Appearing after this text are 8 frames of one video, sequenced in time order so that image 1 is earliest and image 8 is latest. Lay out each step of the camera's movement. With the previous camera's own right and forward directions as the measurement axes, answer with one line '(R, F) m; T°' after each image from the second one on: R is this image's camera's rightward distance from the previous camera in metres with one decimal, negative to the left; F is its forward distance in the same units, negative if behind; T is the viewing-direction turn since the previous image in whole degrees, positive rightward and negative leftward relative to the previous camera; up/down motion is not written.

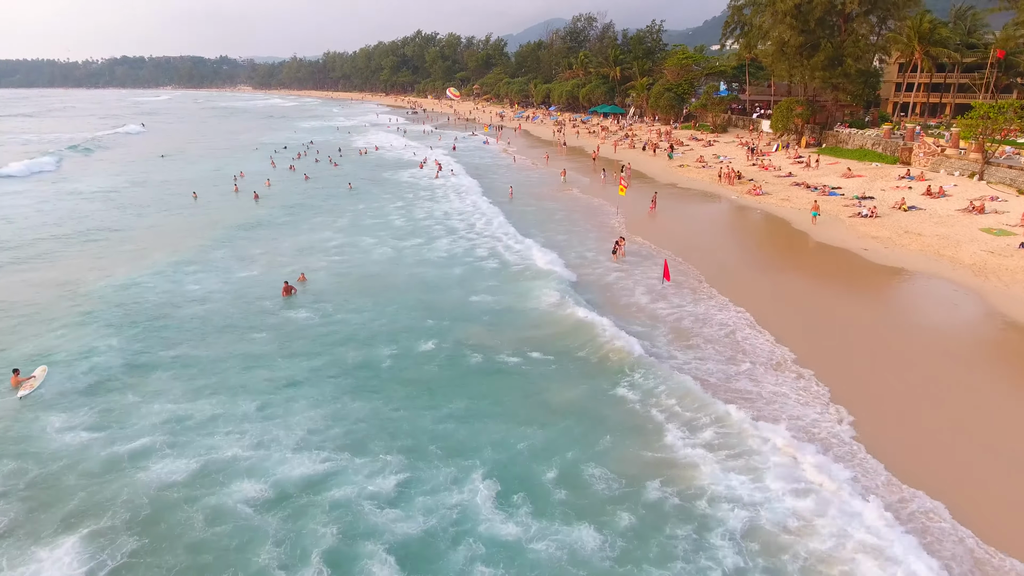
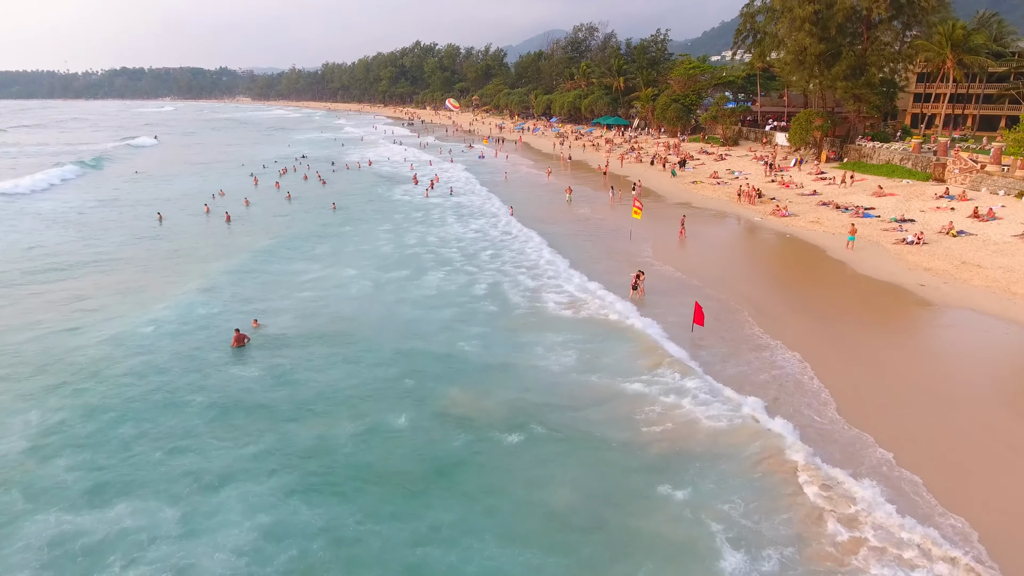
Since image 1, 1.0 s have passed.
(-0.1, +3.3) m; 0°
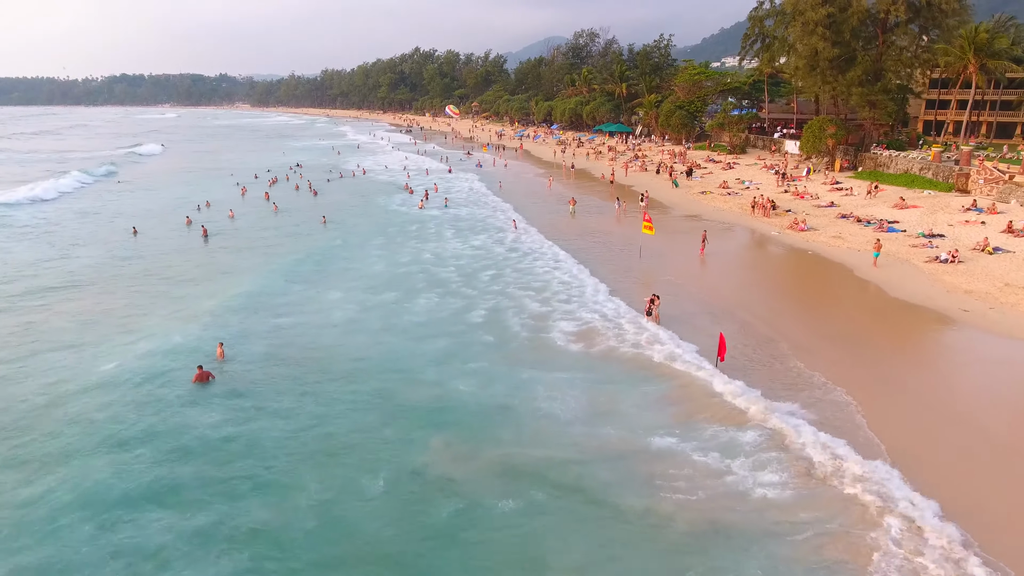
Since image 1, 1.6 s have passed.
(0.0, +2.0) m; 0°
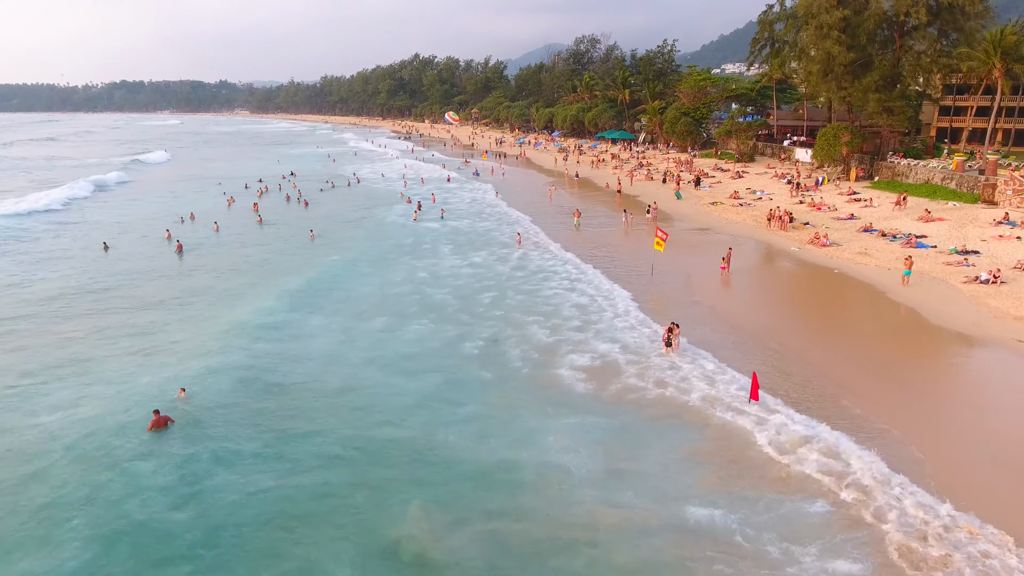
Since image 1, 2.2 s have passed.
(-0.1, +2.0) m; 0°
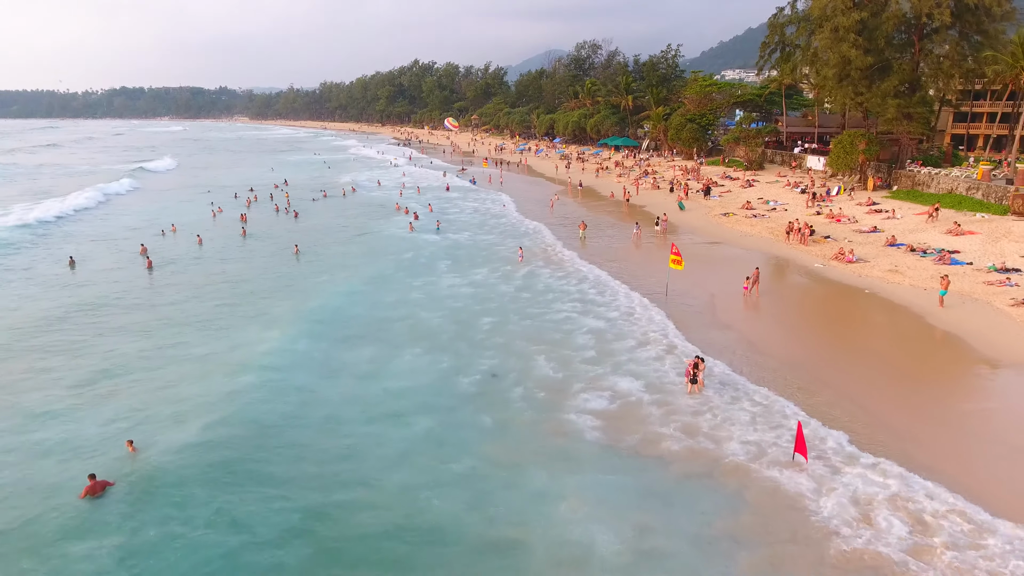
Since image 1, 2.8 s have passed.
(-0.1, +2.0) m; 0°
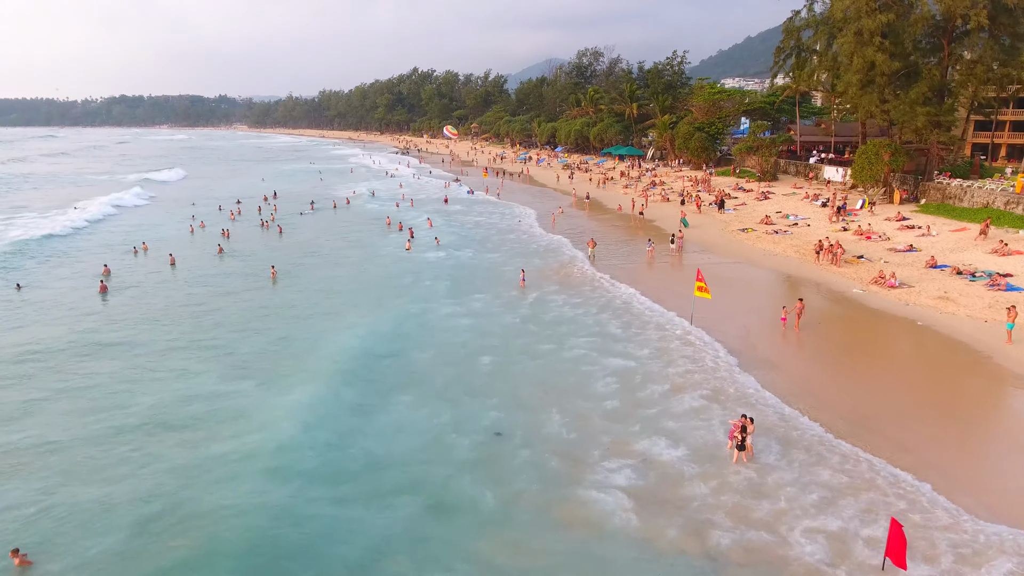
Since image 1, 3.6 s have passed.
(-0.1, +2.7) m; 0°
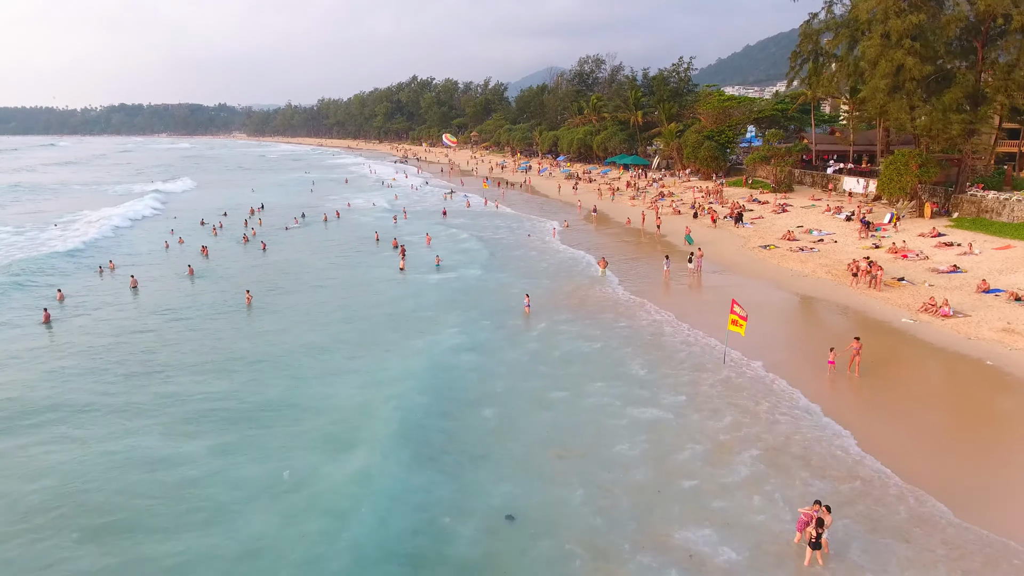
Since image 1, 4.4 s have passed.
(-0.2, +2.7) m; 0°
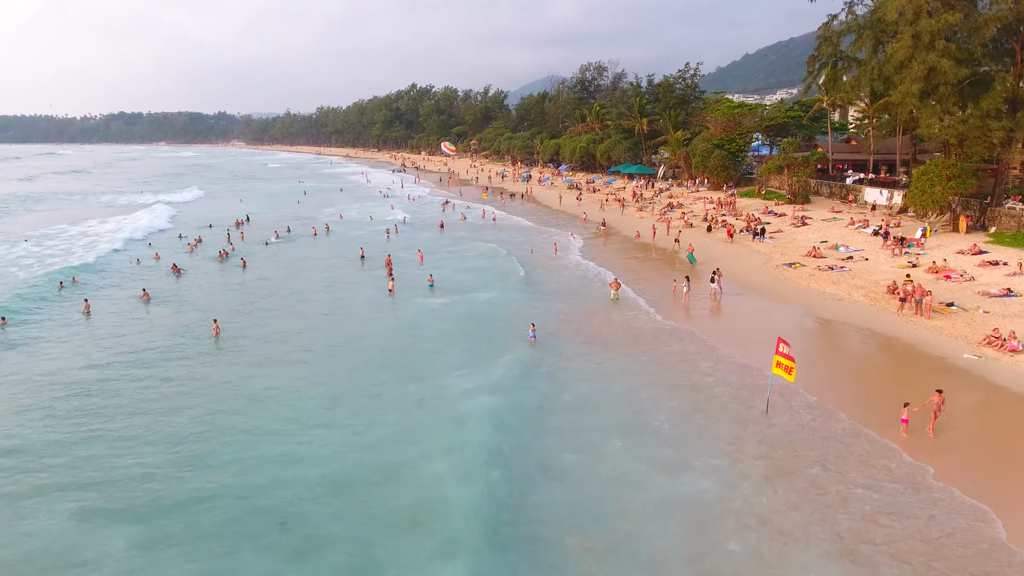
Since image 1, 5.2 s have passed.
(-0.1, +2.7) m; 0°
